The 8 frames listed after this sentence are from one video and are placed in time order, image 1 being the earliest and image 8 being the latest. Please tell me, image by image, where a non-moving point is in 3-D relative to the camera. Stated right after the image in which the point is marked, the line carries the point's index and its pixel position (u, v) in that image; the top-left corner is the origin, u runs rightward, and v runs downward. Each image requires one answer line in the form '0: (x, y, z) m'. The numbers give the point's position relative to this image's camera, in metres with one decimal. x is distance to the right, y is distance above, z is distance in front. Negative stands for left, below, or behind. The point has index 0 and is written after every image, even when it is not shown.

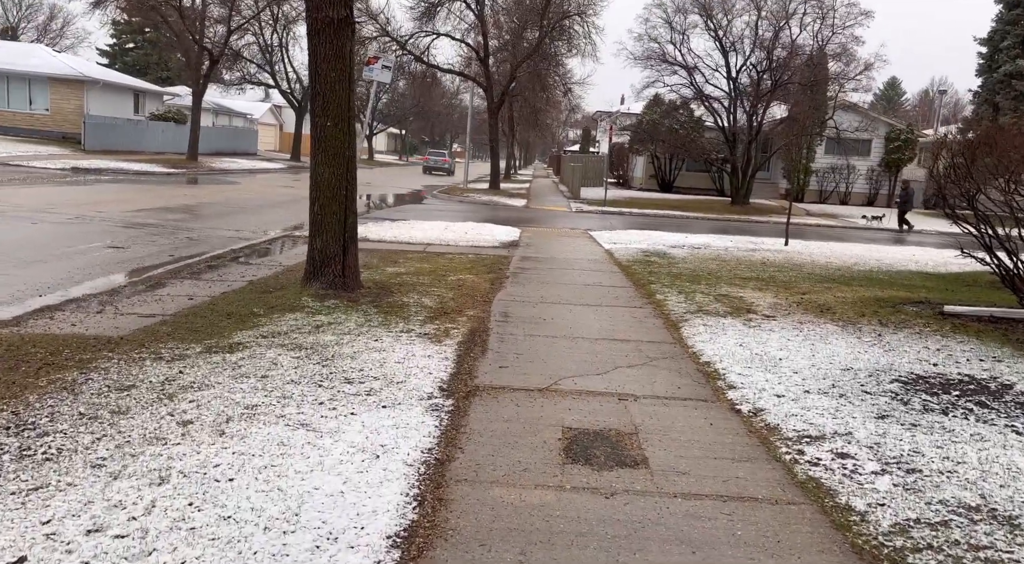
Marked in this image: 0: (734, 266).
0: (+3.1, +0.2, +12.6) m
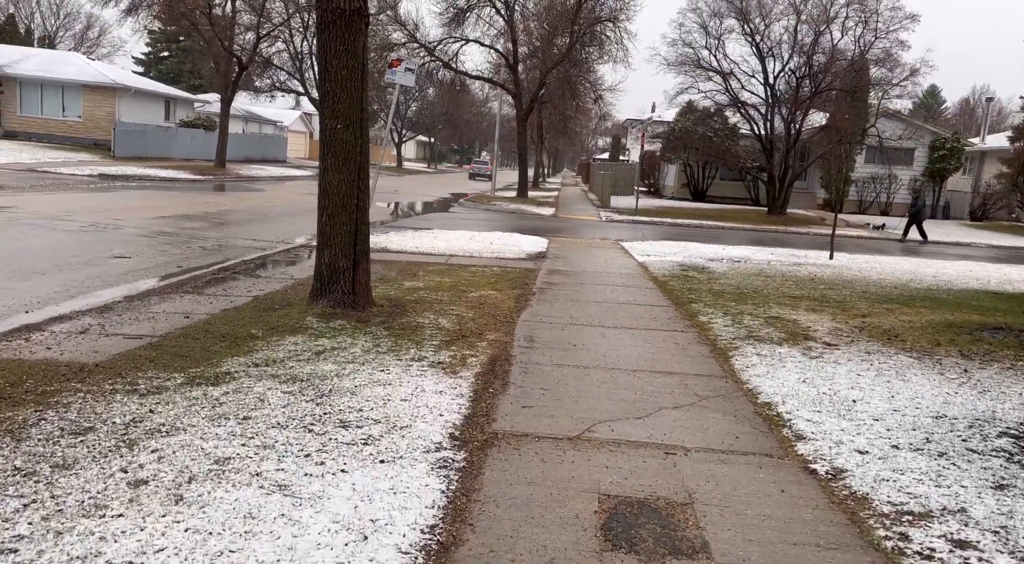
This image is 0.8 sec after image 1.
0: (+3.5, 0.0, +11.7) m
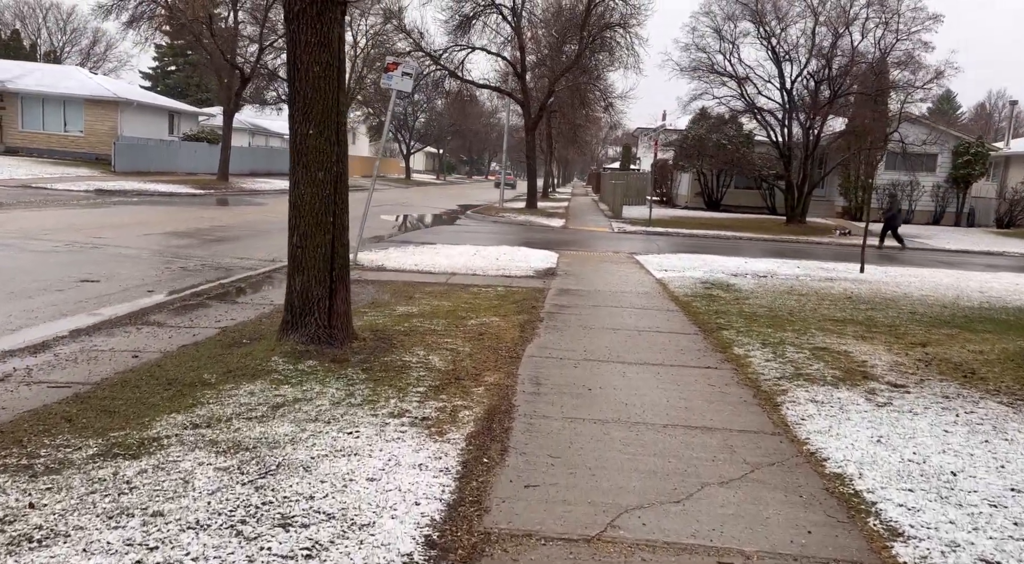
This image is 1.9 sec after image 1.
0: (+3.6, -0.2, +10.5) m
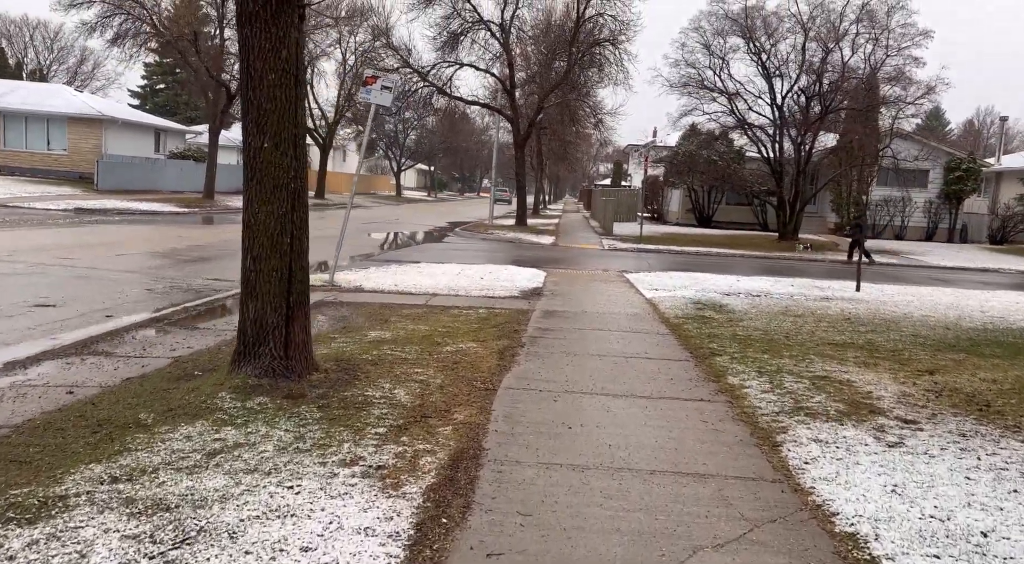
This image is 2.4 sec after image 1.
0: (+3.3, -0.5, +10.0) m
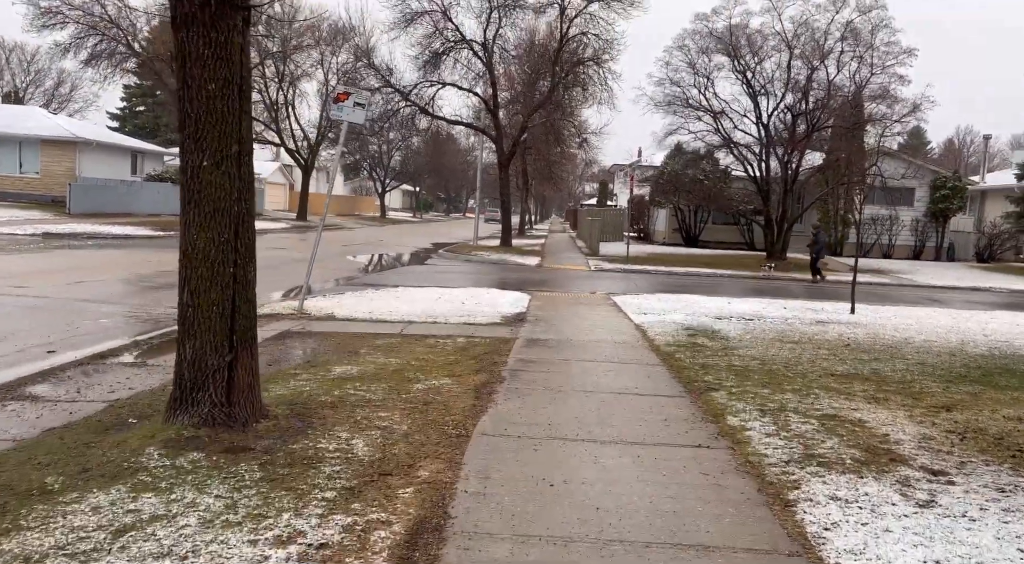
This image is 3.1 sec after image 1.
0: (+3.1, -0.7, +9.4) m
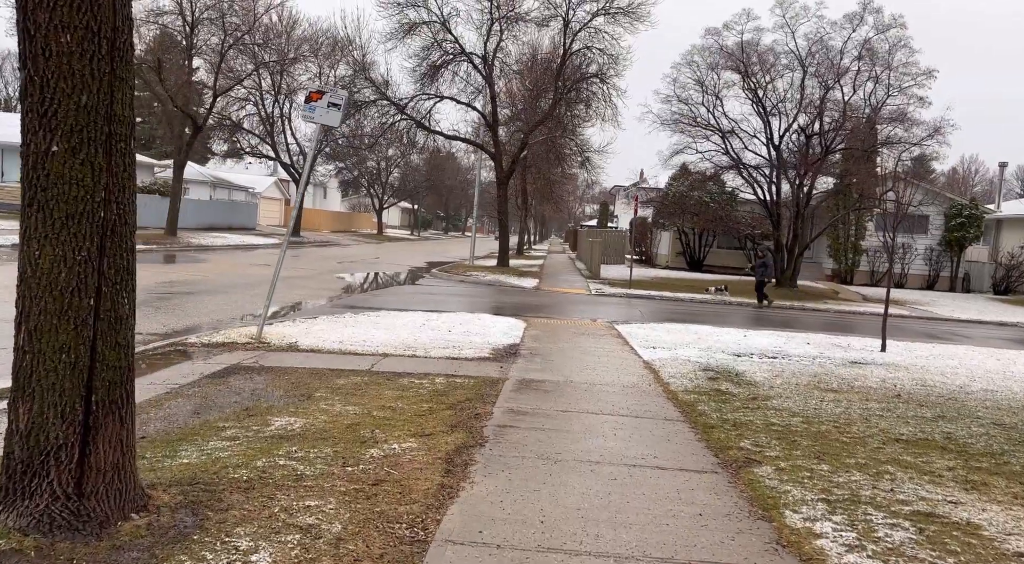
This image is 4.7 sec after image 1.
0: (+3.0, -1.1, +7.8) m
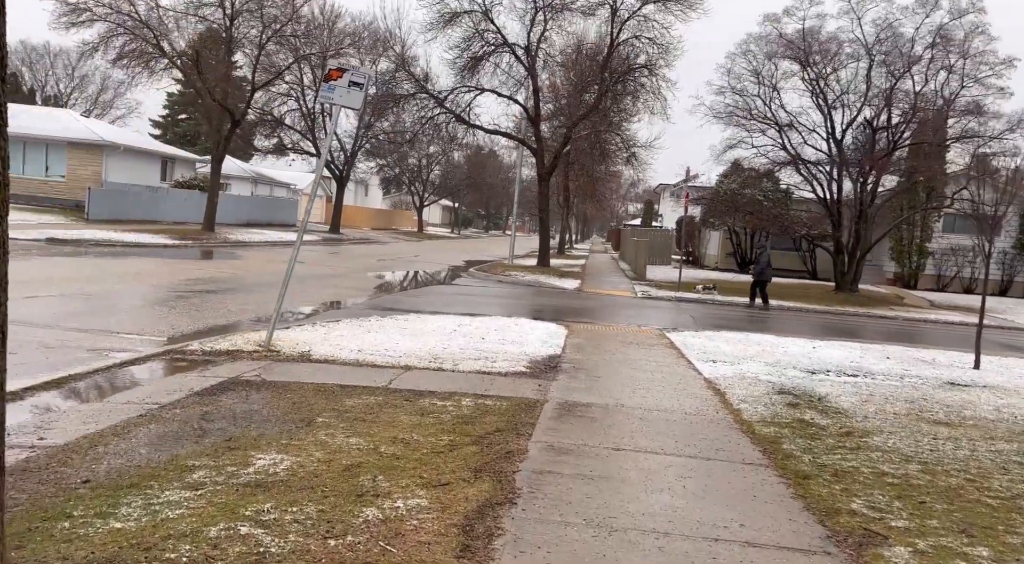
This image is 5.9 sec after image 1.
0: (+3.3, -1.2, +6.3) m
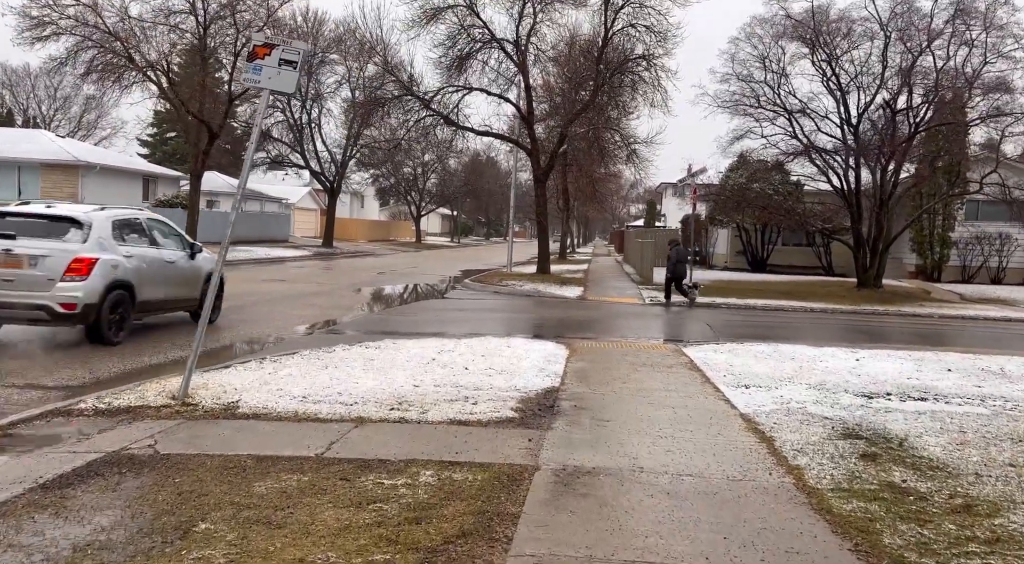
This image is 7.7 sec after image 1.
0: (+3.2, -1.2, +4.2) m
